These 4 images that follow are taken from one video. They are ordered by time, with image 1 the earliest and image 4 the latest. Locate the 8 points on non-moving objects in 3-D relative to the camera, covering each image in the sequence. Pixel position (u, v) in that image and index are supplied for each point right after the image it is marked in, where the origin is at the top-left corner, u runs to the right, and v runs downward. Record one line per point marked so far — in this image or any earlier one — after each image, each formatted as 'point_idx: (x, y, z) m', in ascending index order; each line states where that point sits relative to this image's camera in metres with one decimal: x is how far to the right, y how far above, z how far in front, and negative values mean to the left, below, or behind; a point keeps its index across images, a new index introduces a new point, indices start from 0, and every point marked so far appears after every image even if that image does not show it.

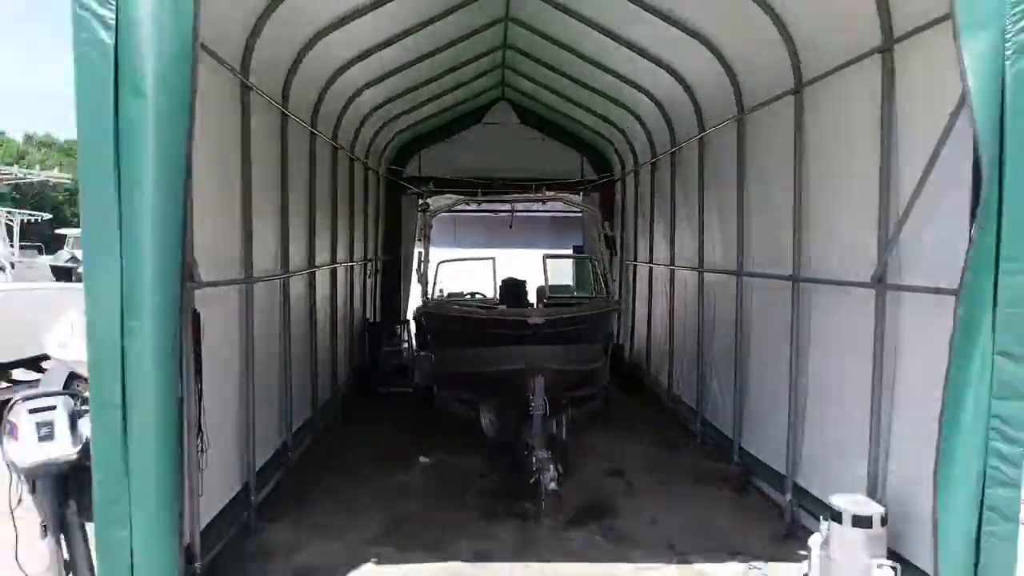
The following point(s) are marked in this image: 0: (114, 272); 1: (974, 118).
0: (-1.5, +0.1, +2.7) m
1: (+1.8, +0.7, +2.9) m
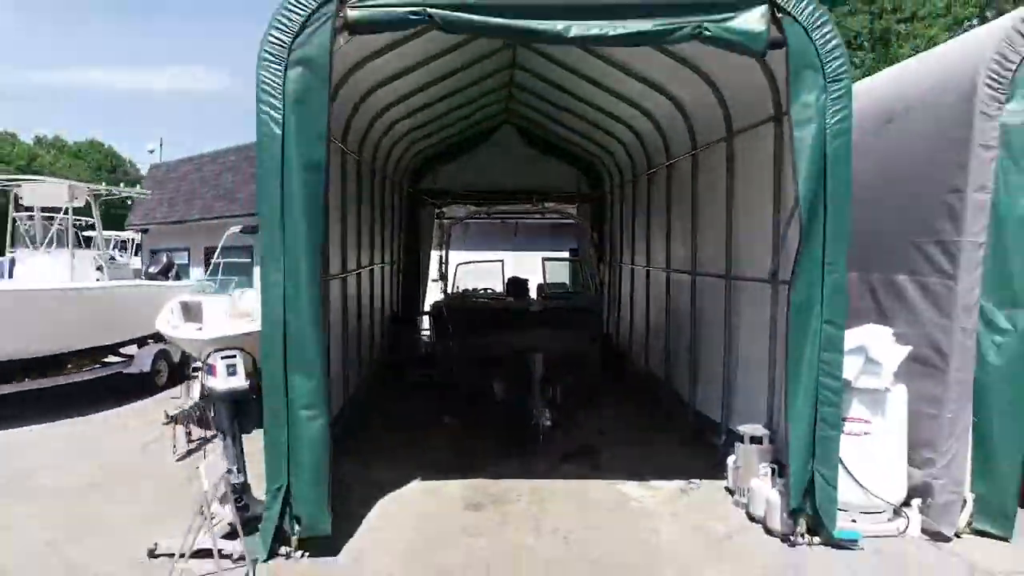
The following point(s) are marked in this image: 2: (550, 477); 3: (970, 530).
0: (-1.4, +0.1, +4.5) m
1: (+1.8, +0.7, +4.6) m
2: (+0.3, -1.5, +6.2) m
3: (+3.0, -1.6, +4.9) m
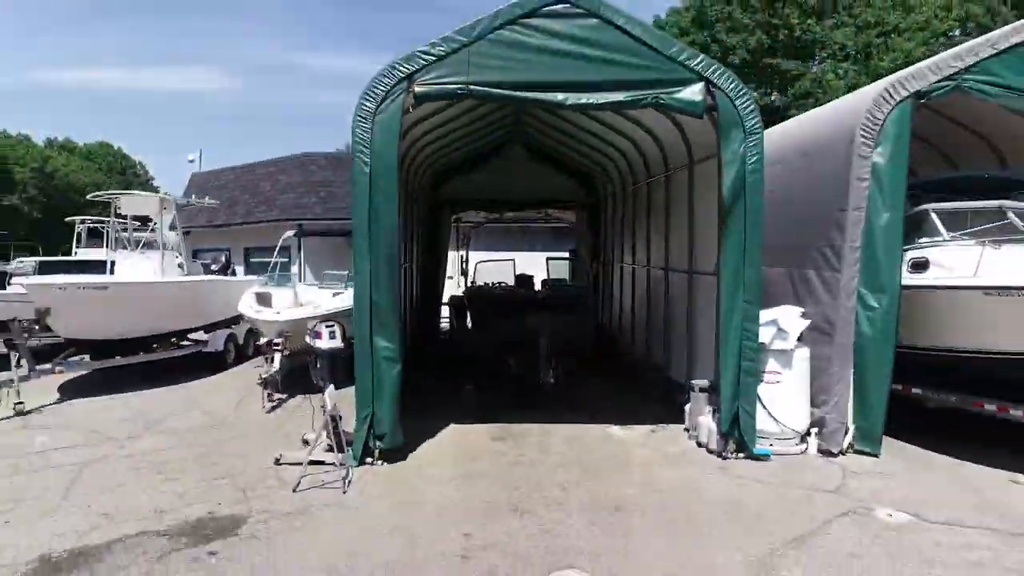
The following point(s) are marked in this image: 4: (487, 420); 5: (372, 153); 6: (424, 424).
0: (-1.3, +0.2, +6.5) m
1: (+2.0, +0.8, +6.7) m
2: (+0.5, -1.5, +8.2) m
3: (+3.1, -1.5, +6.9) m
4: (-0.3, -1.5, +8.2) m
5: (-1.2, +1.2, +6.5) m
6: (-1.0, -1.5, +8.0) m
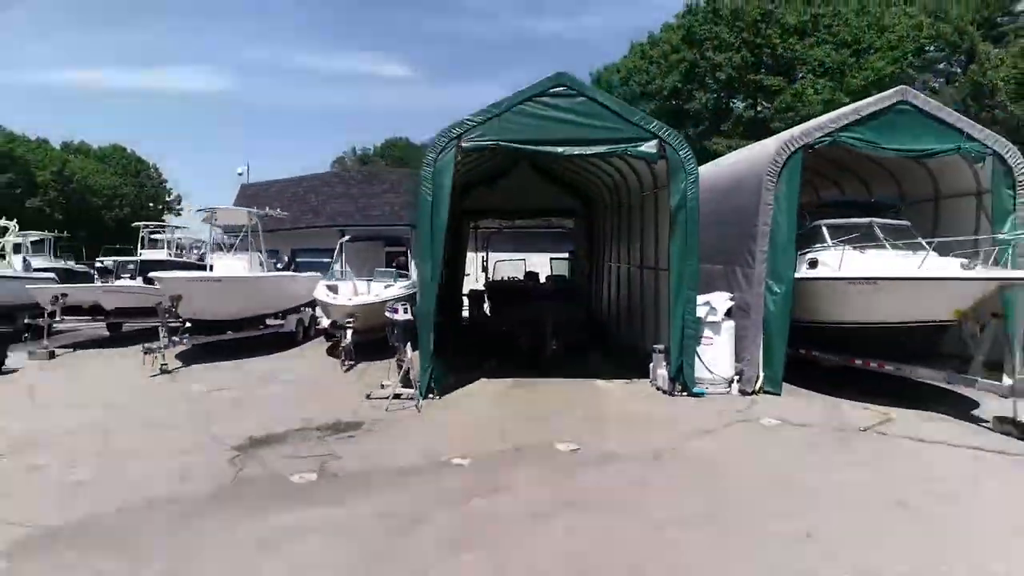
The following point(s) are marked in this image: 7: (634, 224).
0: (-1.1, +0.3, +9.6) m
1: (+2.2, +0.9, +9.8) m
2: (+0.7, -1.3, +11.3) m
3: (+3.4, -1.4, +10.1) m
4: (-0.1, -1.3, +11.4) m
5: (-1.0, +1.3, +9.6) m
6: (-0.7, -1.3, +11.1) m
7: (+2.2, +1.2, +13.7) m
